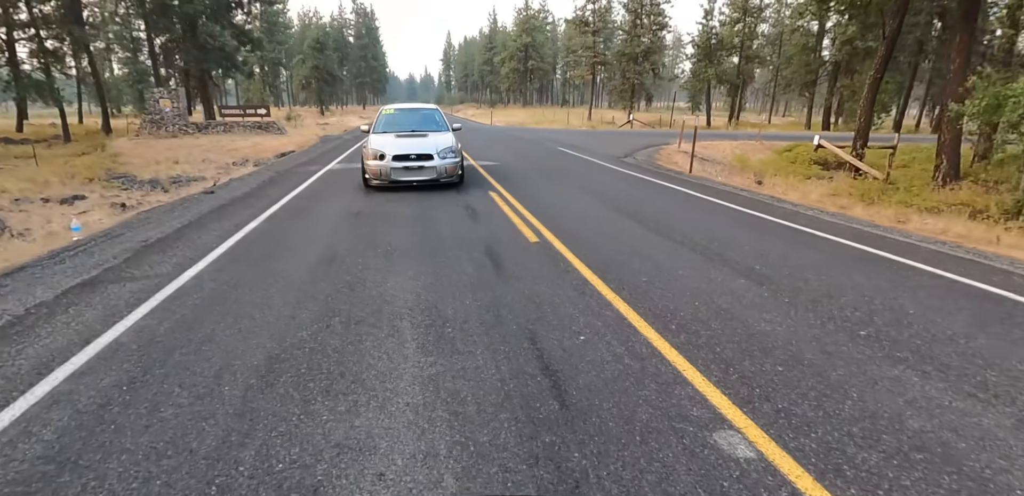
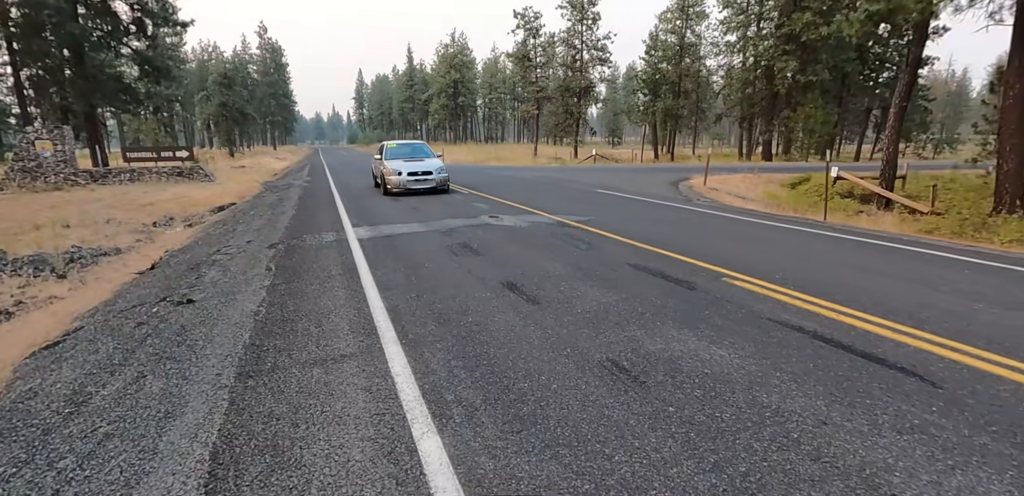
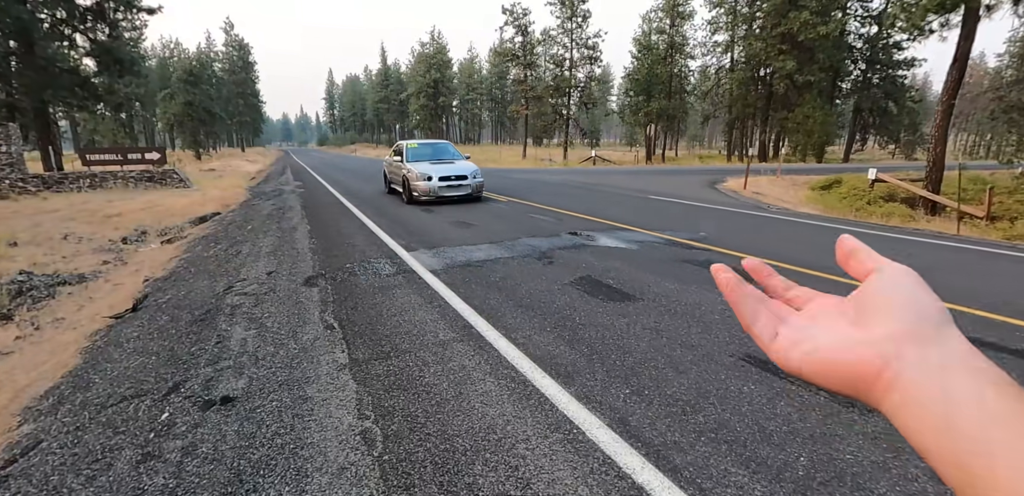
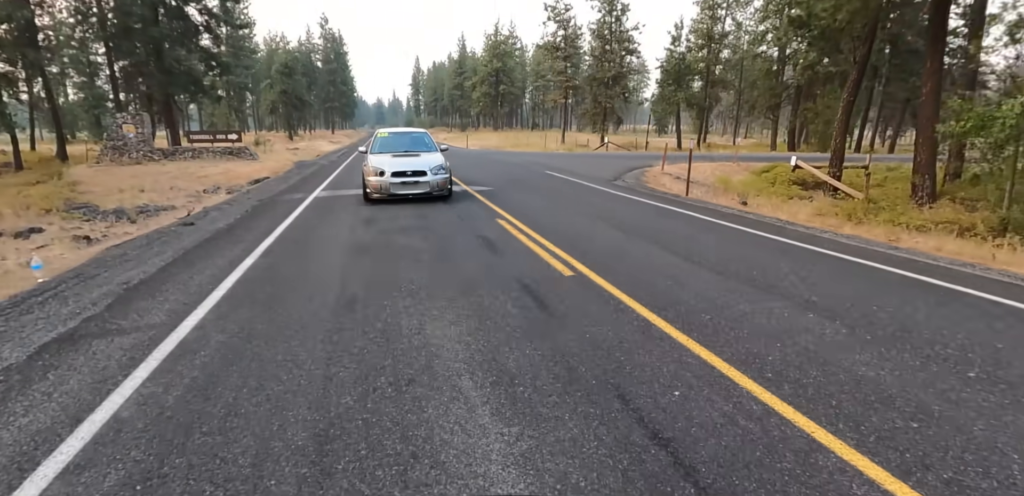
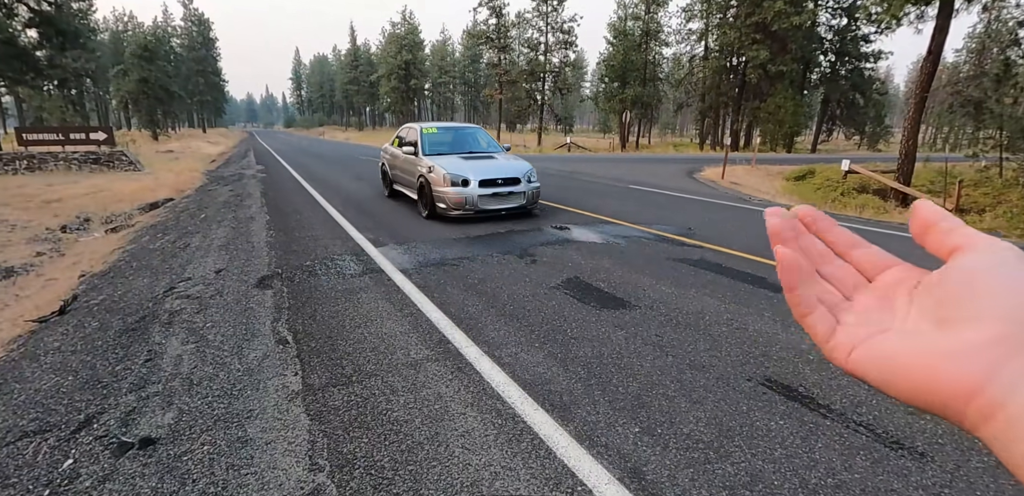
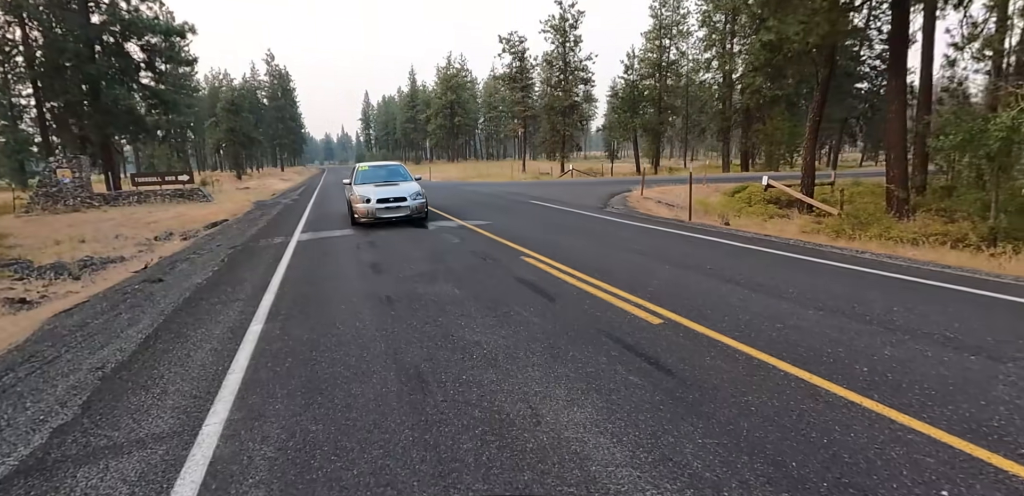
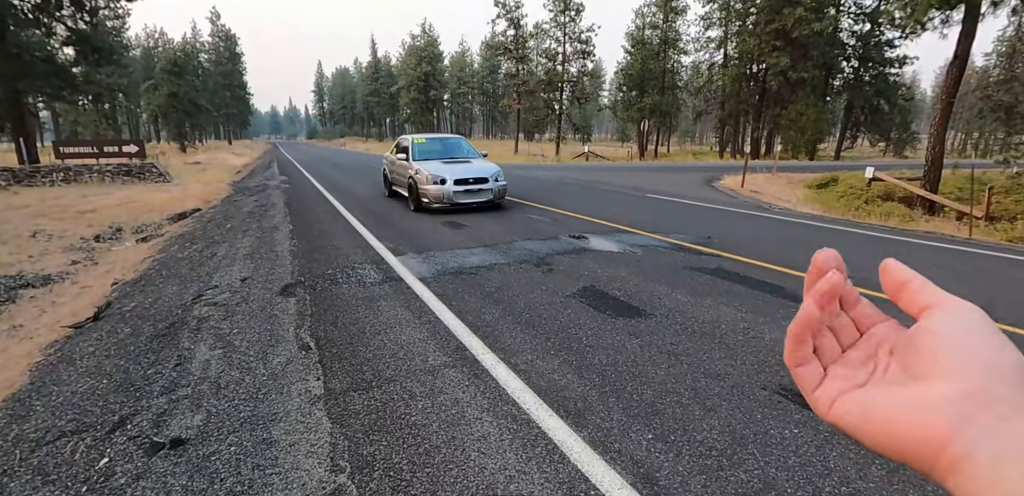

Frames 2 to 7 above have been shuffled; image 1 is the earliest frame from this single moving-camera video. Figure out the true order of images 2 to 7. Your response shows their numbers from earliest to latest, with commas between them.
4, 6, 2, 3, 7, 5
